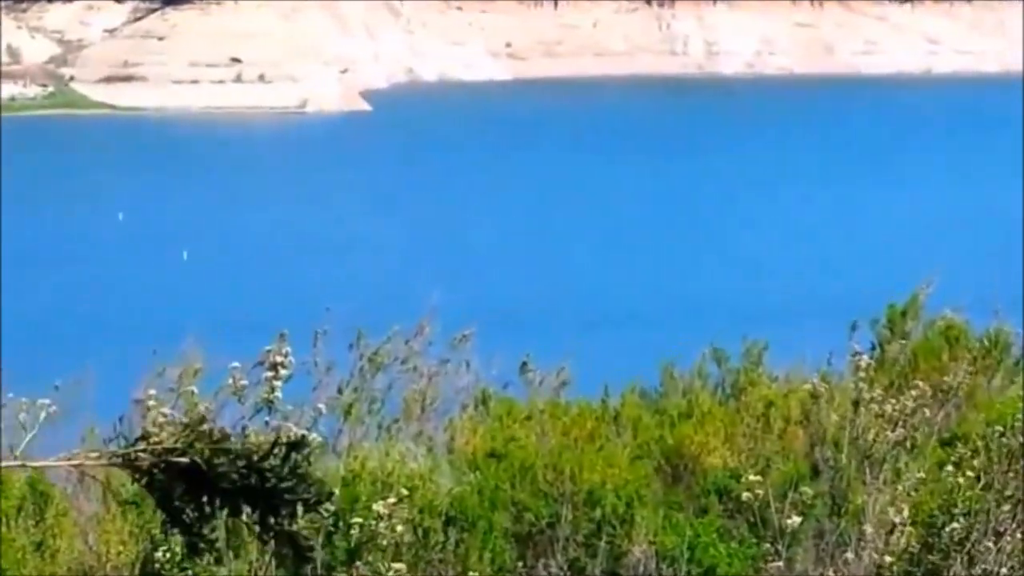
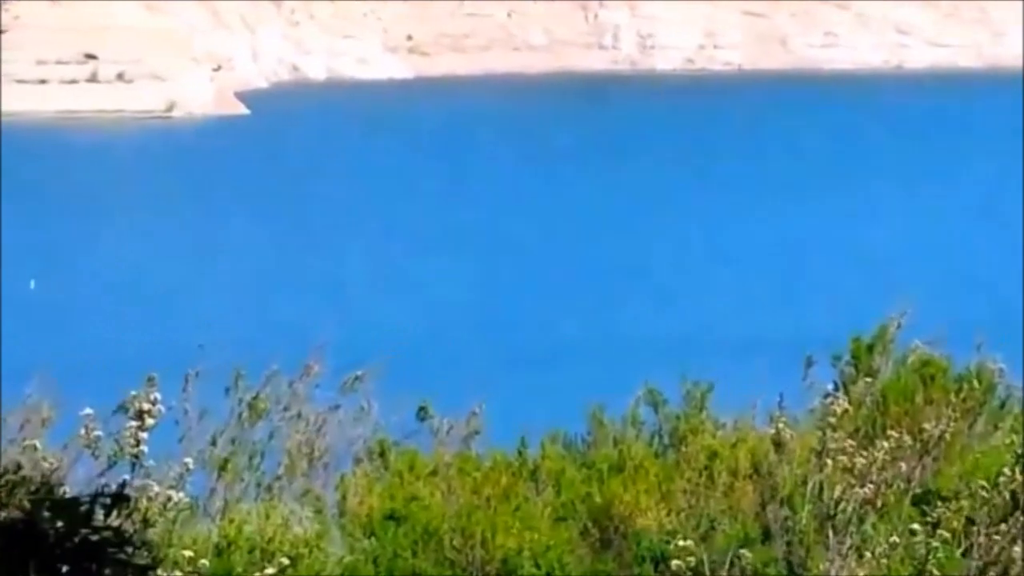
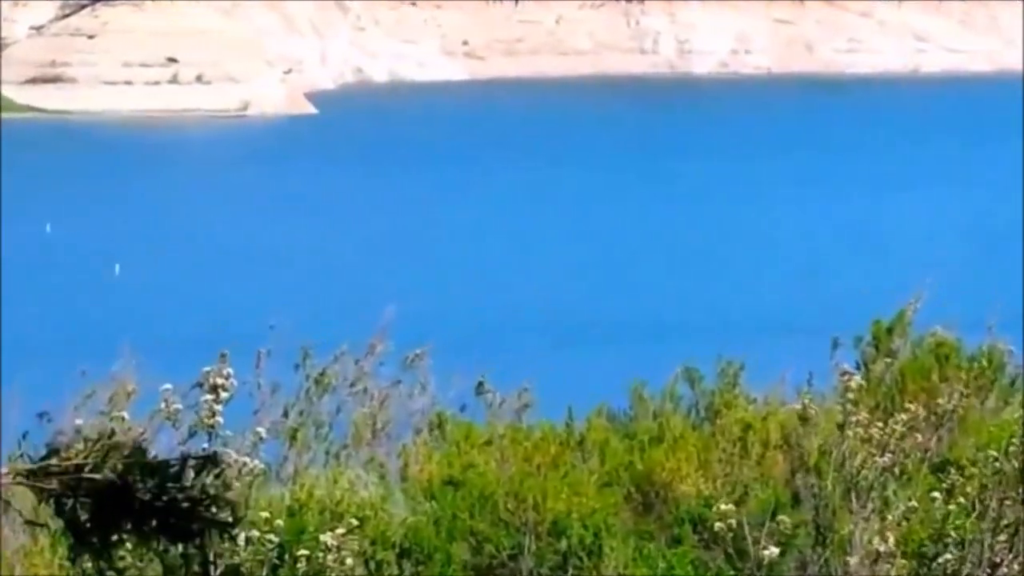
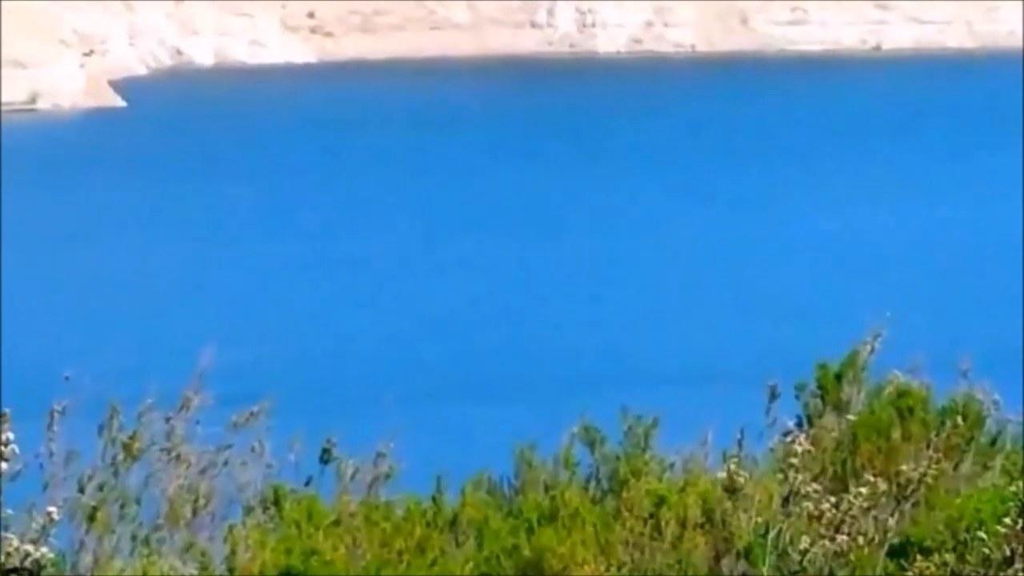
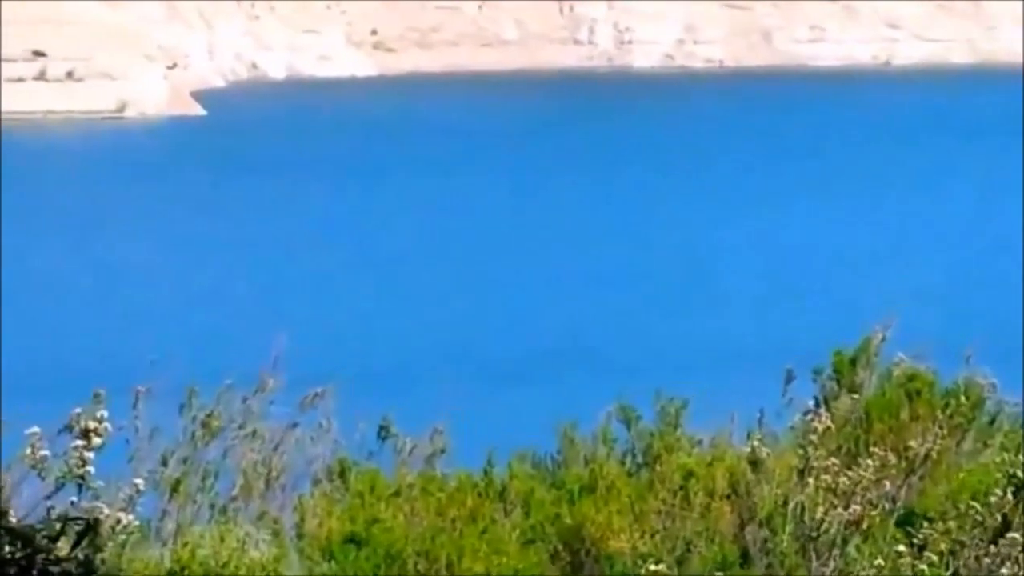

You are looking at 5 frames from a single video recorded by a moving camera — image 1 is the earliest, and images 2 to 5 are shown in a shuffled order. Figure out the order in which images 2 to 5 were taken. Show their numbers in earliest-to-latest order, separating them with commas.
3, 2, 5, 4
